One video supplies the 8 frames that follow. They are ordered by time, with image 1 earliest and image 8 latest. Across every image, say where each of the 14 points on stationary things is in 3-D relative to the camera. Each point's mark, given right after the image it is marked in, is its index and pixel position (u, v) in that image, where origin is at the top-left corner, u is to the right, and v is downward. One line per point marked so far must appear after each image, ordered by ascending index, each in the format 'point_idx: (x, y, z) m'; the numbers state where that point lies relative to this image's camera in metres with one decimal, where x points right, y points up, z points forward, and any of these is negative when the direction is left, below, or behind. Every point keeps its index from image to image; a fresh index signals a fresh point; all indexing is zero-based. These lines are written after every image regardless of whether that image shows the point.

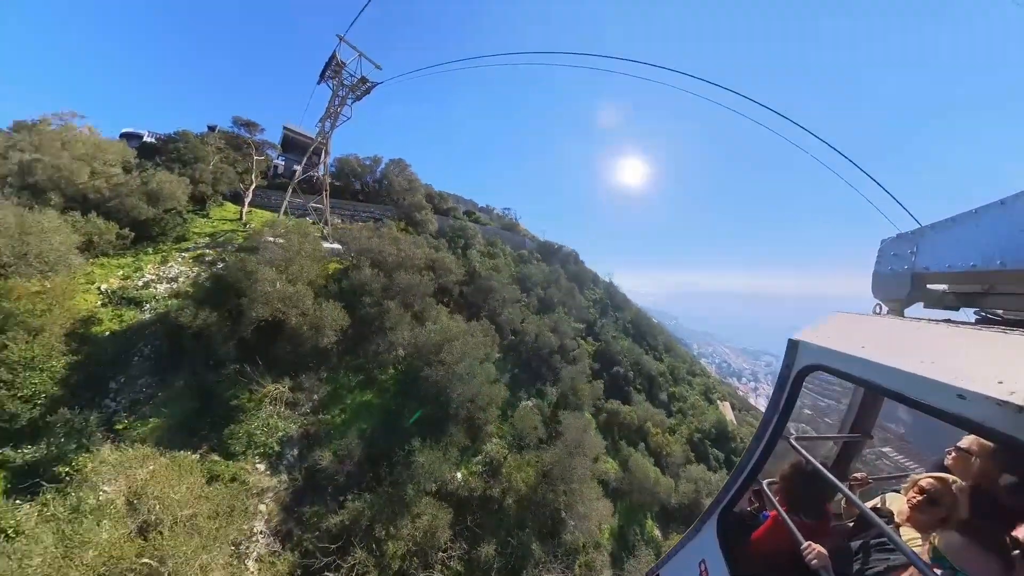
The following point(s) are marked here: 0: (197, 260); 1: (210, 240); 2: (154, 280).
0: (-16.3, +1.5, +15.4) m
1: (-17.2, +2.8, +17.1) m
2: (-16.9, +0.4, +14.1) m
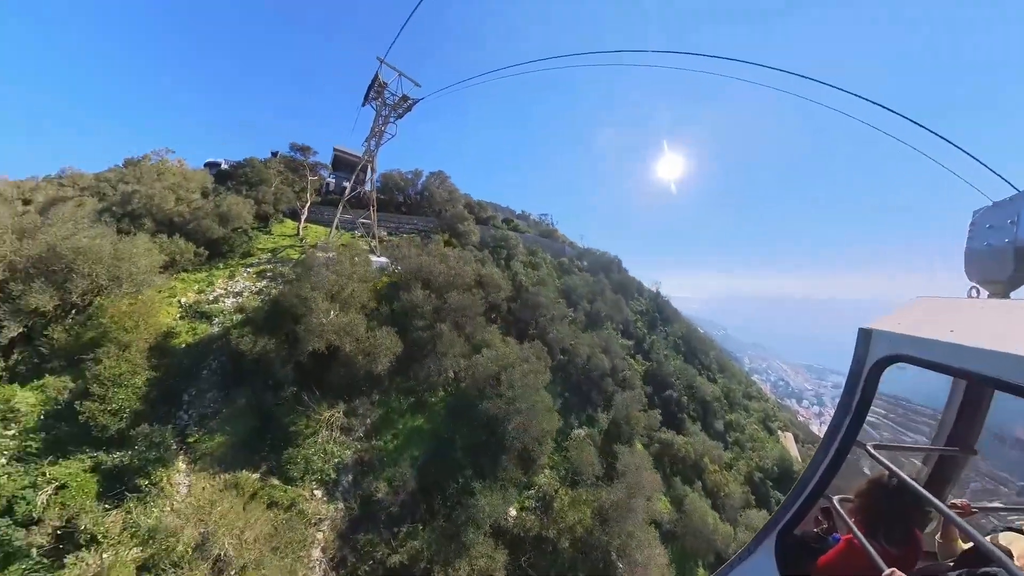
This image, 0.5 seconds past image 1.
0: (-13.8, +0.7, +16.3) m
1: (-14.5, +2.0, +18.0) m
2: (-14.5, -0.3, +15.1) m
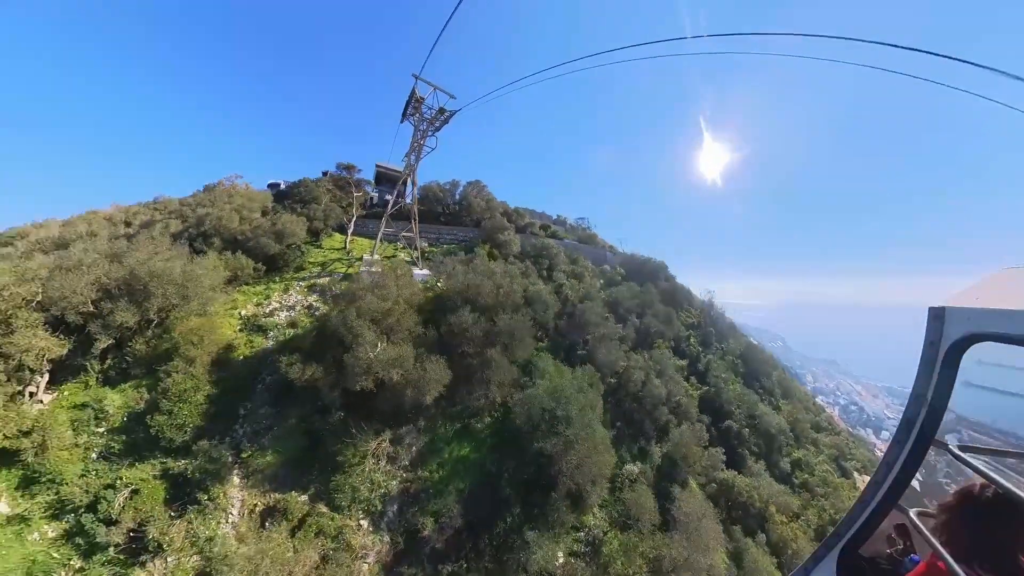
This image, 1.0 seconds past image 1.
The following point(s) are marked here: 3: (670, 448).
0: (-11.4, -0.1, +16.7) m
1: (-11.9, +1.2, +18.6) m
2: (-12.2, -1.1, +15.6) m
3: (+9.0, -10.0, +18.3) m
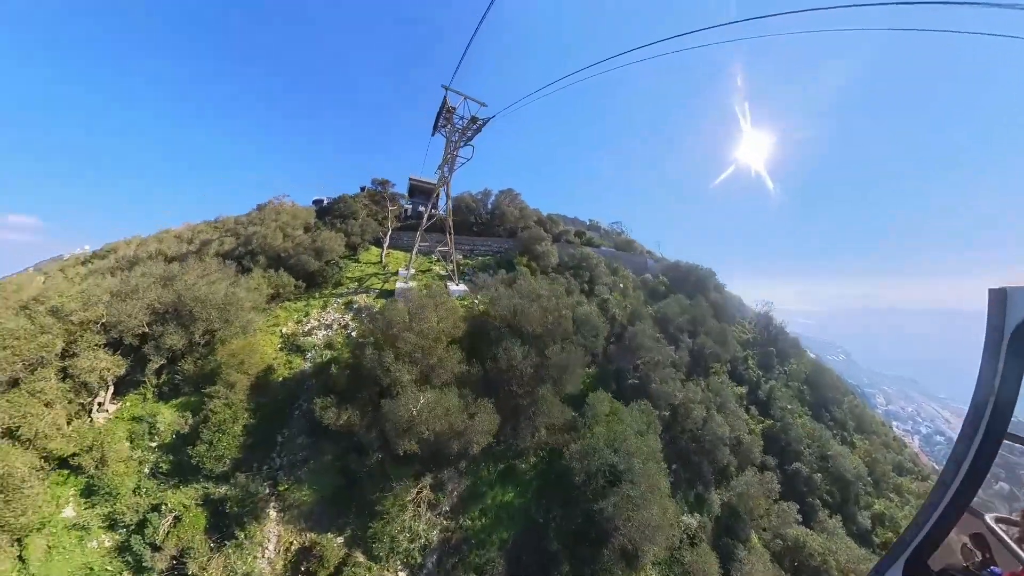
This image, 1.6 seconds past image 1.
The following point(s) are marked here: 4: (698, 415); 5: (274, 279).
0: (-9.1, -1.0, +16.5) m
1: (-9.5, +0.2, +18.4) m
2: (-10.1, -2.0, +15.4) m
3: (+11.3, -11.0, +16.0) m
4: (+10.2, -7.3, +16.6) m
5: (-13.5, +0.5, +17.0) m
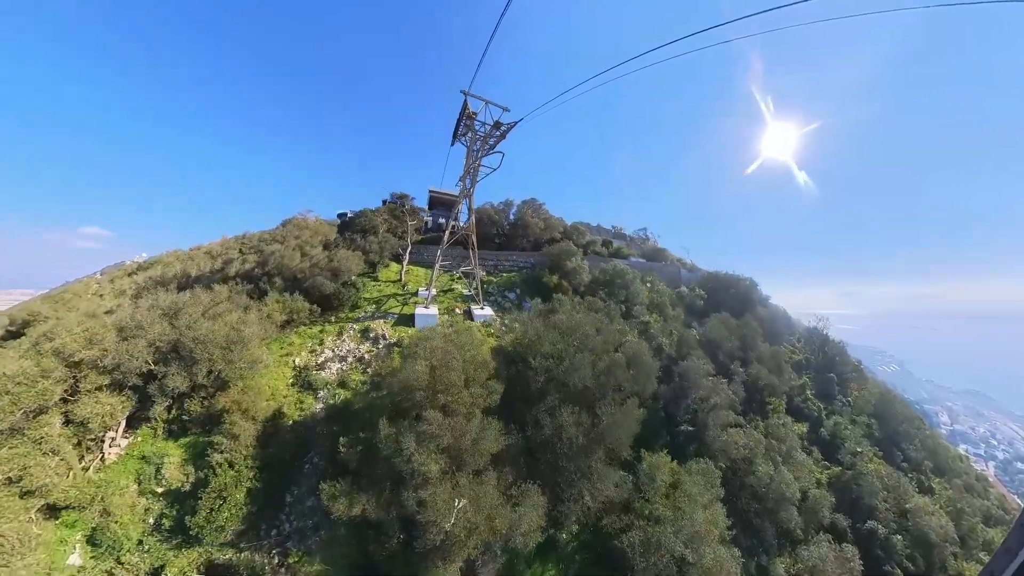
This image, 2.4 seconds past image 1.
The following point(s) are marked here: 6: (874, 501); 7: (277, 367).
0: (-7.5, -2.4, +15.2) m
1: (-7.8, -1.2, +17.1) m
2: (-8.6, -3.4, +14.2) m
3: (+12.9, -12.2, +13.4) m
4: (+11.8, -8.6, +14.1) m
5: (-11.9, -0.9, +16.0) m
6: (+21.6, -12.4, +17.7) m
7: (-10.7, -3.6, +13.7) m
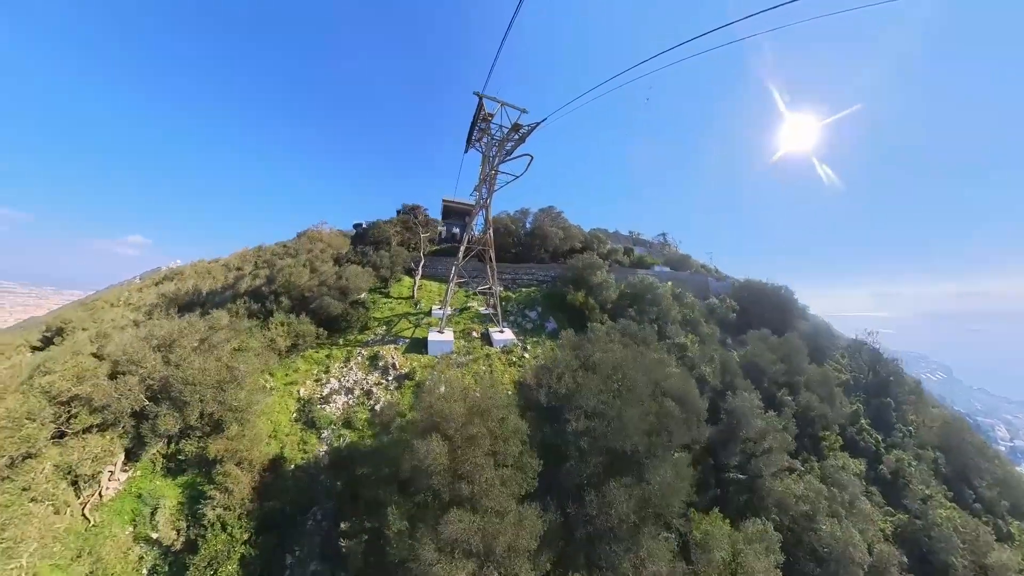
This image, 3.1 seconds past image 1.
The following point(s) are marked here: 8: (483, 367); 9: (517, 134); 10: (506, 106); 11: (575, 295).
0: (-6.5, -3.4, +13.9) m
1: (-6.6, -2.2, +15.9) m
2: (-7.5, -4.4, +12.9) m
3: (+13.9, -13.2, +11.3) m
4: (+12.9, -9.6, +12.1) m
5: (-10.8, -1.9, +14.9) m
6: (+22.8, -13.4, +15.3) m
7: (-9.7, -4.7, +12.5) m
8: (-1.3, -3.6, +13.4) m
9: (+0.2, +7.8, +14.9) m
10: (-0.2, +8.0, +13.2) m
11: (+3.8, -0.4, +18.0) m
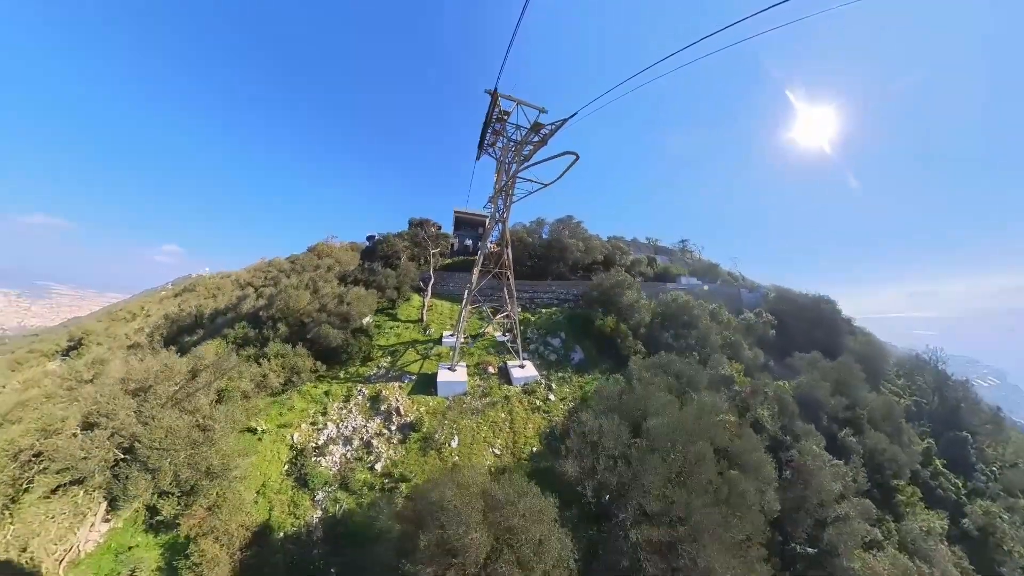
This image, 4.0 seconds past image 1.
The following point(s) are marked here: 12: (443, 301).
0: (-5.5, -4.7, +12.2) m
1: (-5.6, -3.5, +14.2) m
2: (-6.6, -5.7, +11.3) m
3: (+14.8, -14.3, +8.8) m
4: (+13.8, -10.8, +9.7) m
5: (-9.8, -3.2, +13.3) m
6: (+23.8, -14.6, +12.5) m
7: (-8.8, -5.9, +10.9) m
8: (-0.4, -4.9, +11.5) m
9: (+1.1, +6.5, +13.0) m
10: (+0.7, +6.8, +11.4) m
11: (+4.9, -1.7, +15.9) m
12: (-4.5, -0.9, +19.3) m
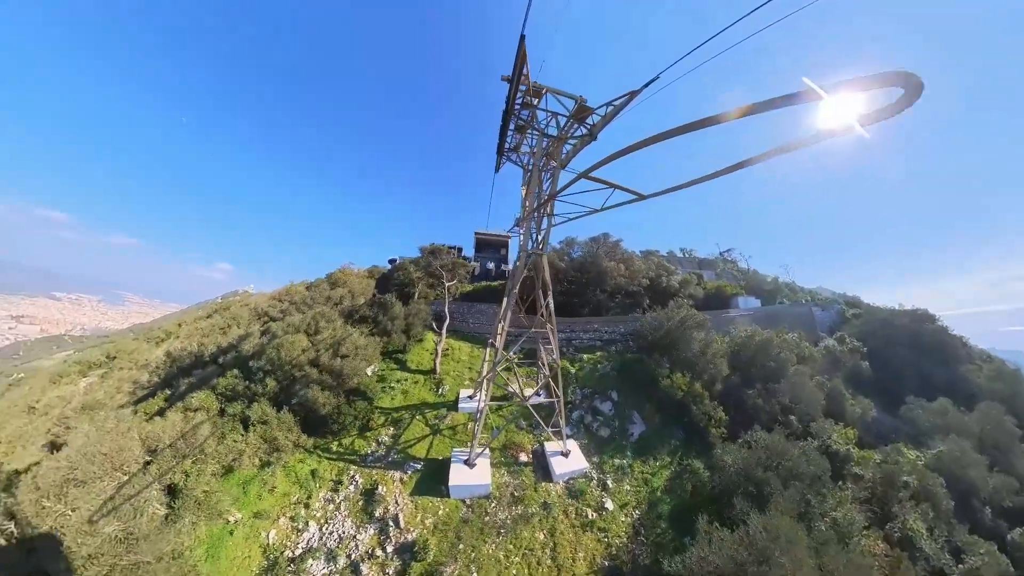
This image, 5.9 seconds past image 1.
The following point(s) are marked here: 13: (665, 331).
0: (-4.3, -6.6, +9.2) m
1: (-4.3, -5.5, +11.2) m
2: (-5.5, -7.6, +8.3) m
3: (+15.8, -16.0, +4.1) m
4: (+14.8, -12.4, +5.1) m
5: (-8.5, -5.2, +10.7) m
6: (+25.0, -16.2, +7.1) m
7: (-7.7, -7.9, +8.1) m
8: (+0.8, -6.7, +8.2) m
9: (+2.3, +4.7, +9.8) m
10: (+1.7, +4.9, +8.2) m
11: (+6.3, -3.6, +12.3) m
12: (-2.8, -3.0, +16.3) m
13: (+6.9, -2.0, +13.4) m
